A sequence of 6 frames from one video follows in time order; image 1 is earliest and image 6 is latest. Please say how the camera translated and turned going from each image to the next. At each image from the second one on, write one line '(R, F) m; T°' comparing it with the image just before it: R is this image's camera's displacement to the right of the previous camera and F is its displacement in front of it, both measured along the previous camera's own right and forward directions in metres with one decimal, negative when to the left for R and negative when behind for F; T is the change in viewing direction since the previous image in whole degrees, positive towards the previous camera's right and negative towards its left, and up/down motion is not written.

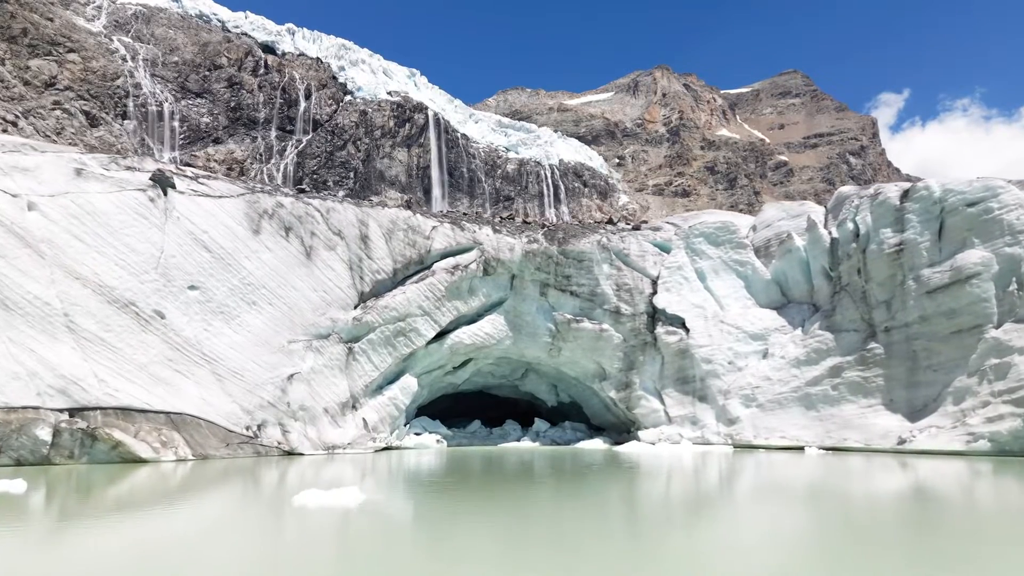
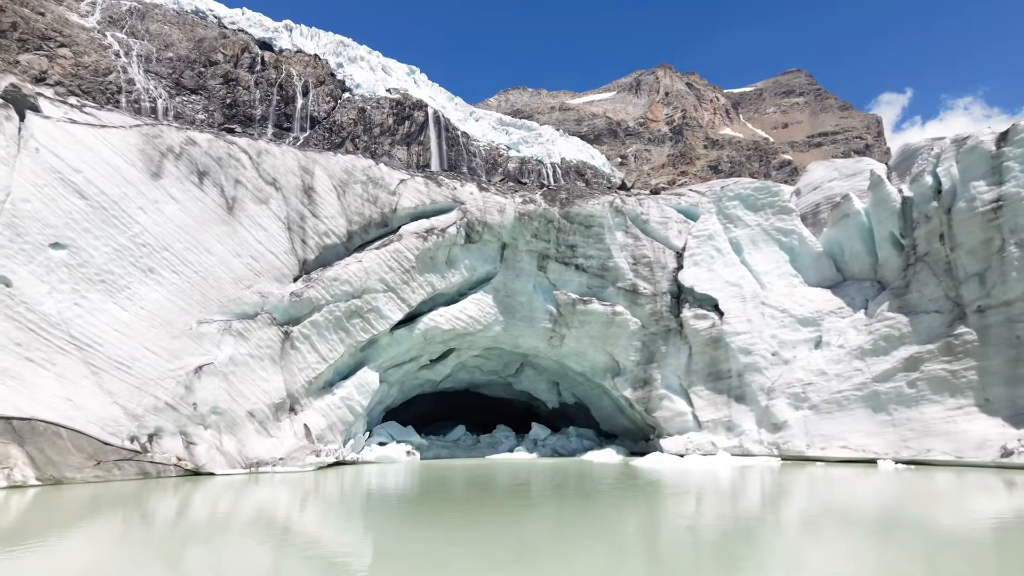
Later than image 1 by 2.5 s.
(+0.2, +3.3) m; 0°
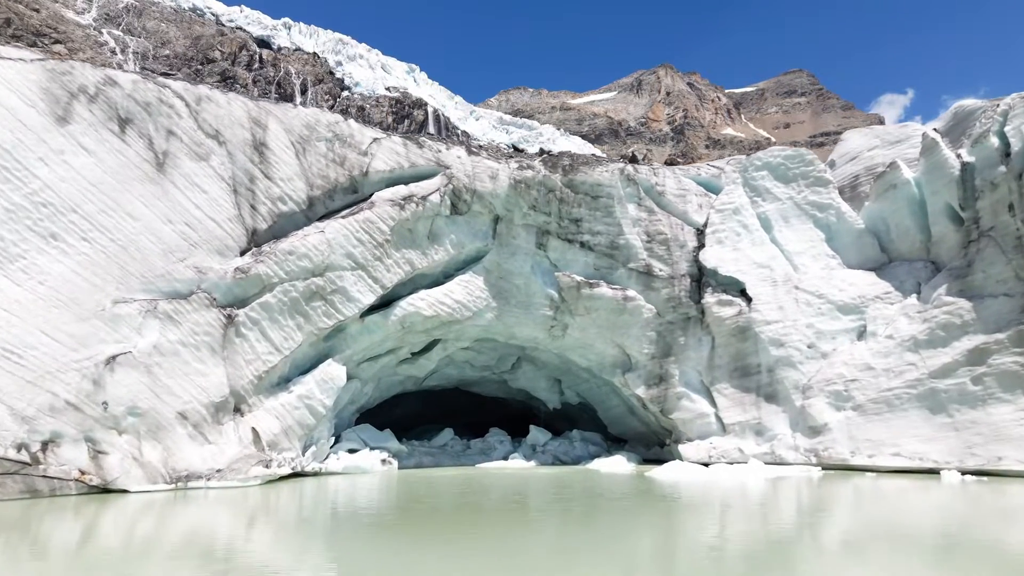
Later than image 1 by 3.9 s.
(+0.1, +1.9) m; 0°
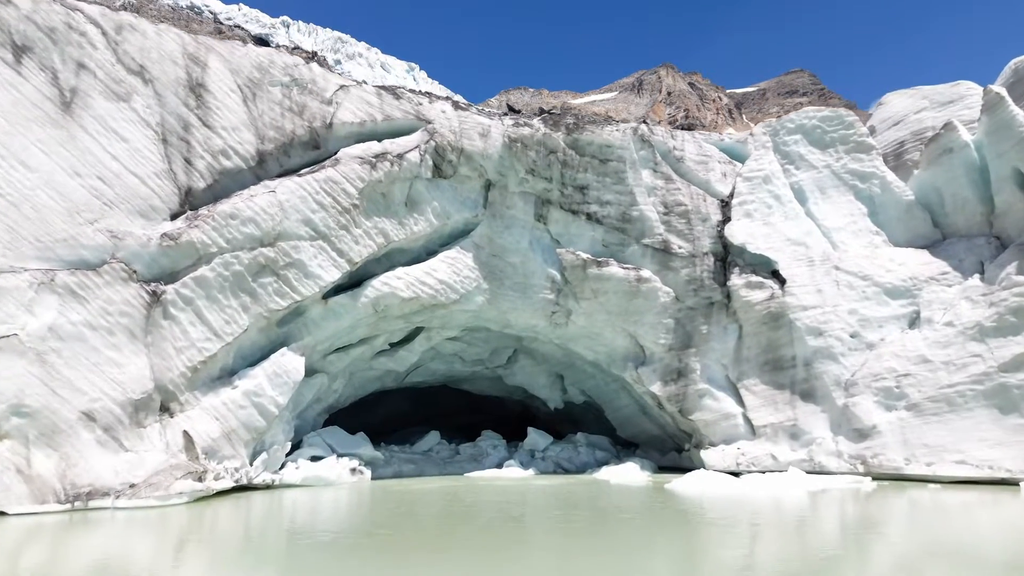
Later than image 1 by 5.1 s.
(+0.1, +1.7) m; 0°
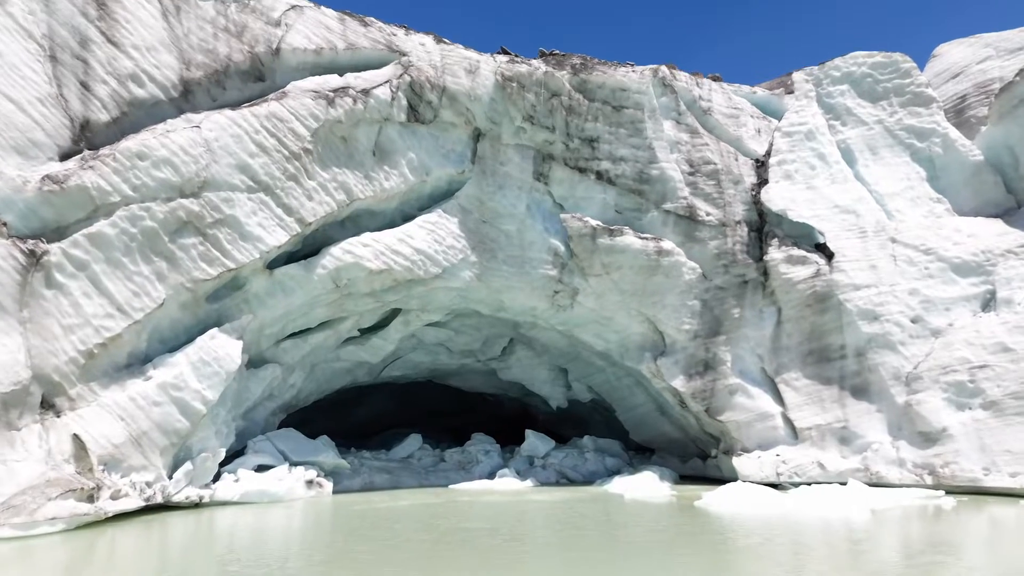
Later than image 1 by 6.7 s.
(+0.1, +1.7) m; 0°
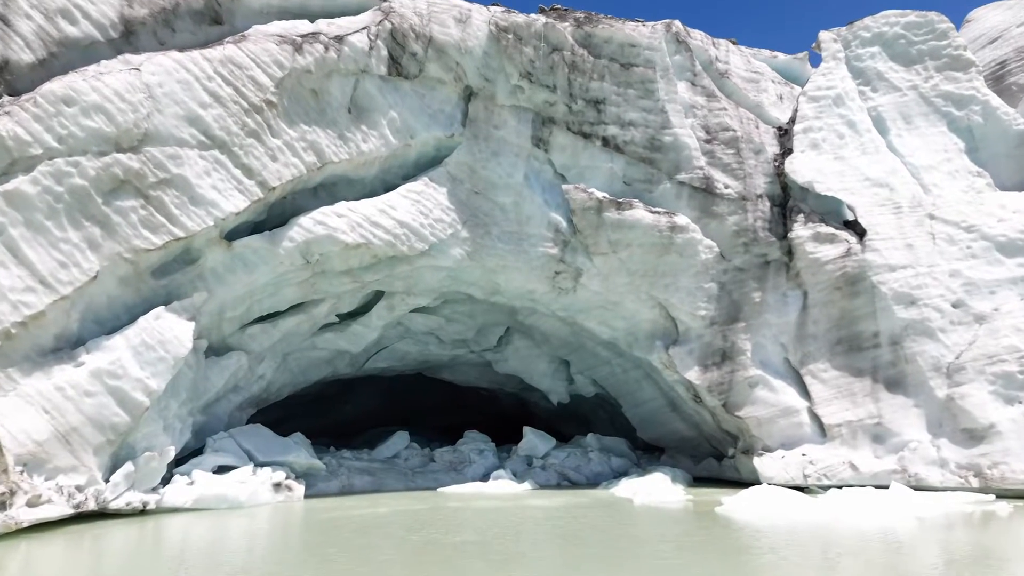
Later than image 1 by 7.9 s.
(0.0, +0.9) m; 0°
